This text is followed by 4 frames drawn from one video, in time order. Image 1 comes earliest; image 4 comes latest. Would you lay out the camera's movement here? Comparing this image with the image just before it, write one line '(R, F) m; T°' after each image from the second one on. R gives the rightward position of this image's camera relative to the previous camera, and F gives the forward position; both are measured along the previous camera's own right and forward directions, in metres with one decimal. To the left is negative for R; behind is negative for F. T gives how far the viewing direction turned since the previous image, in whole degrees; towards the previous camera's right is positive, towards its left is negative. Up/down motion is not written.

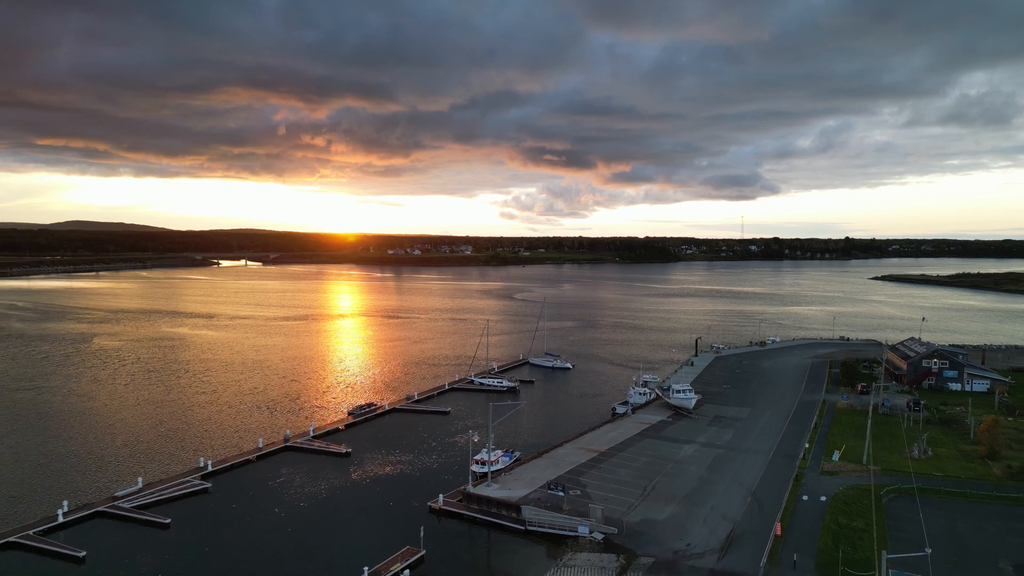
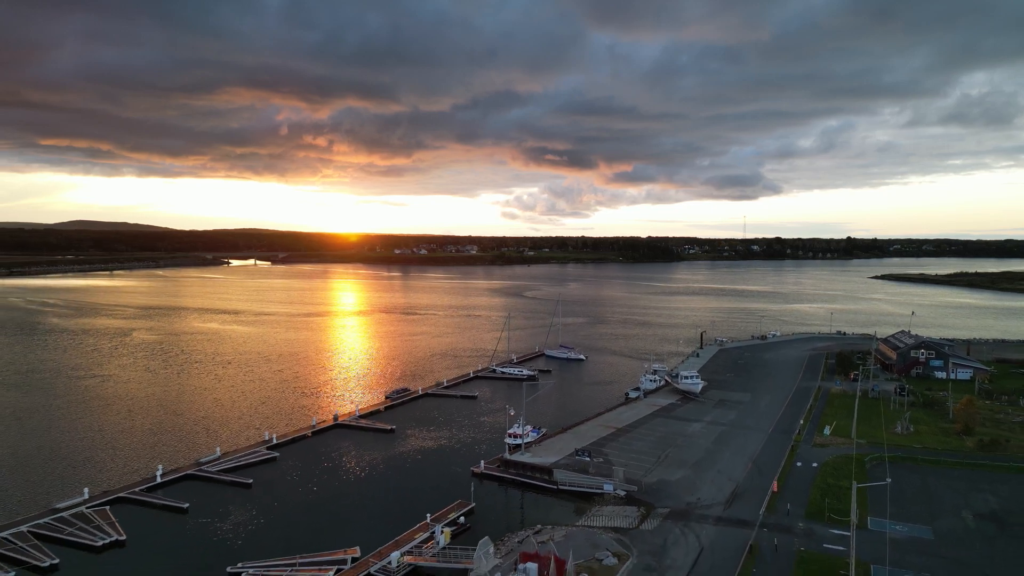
(-1.1, -2.8) m; 0°
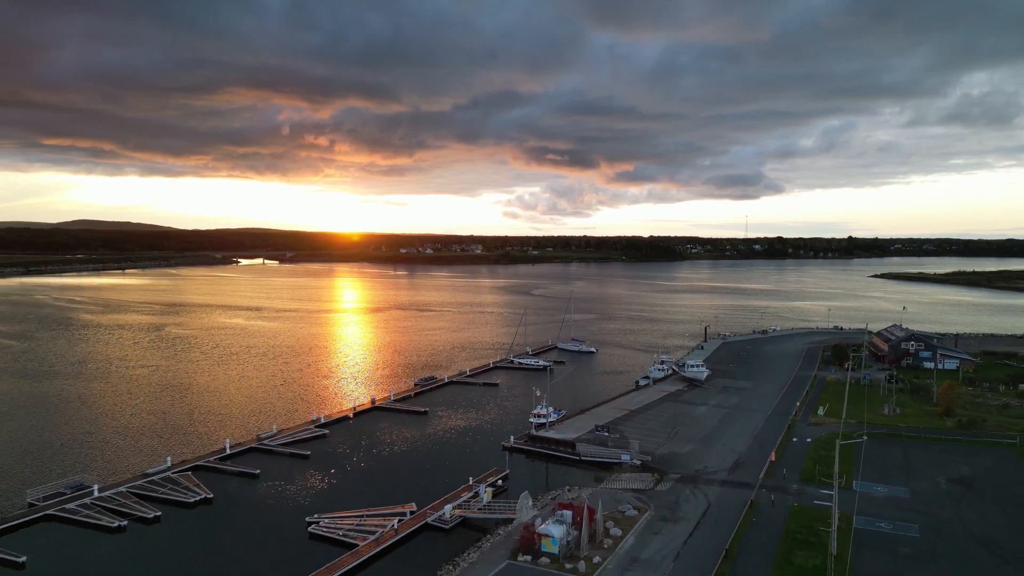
(-1.0, -2.6) m; 0°
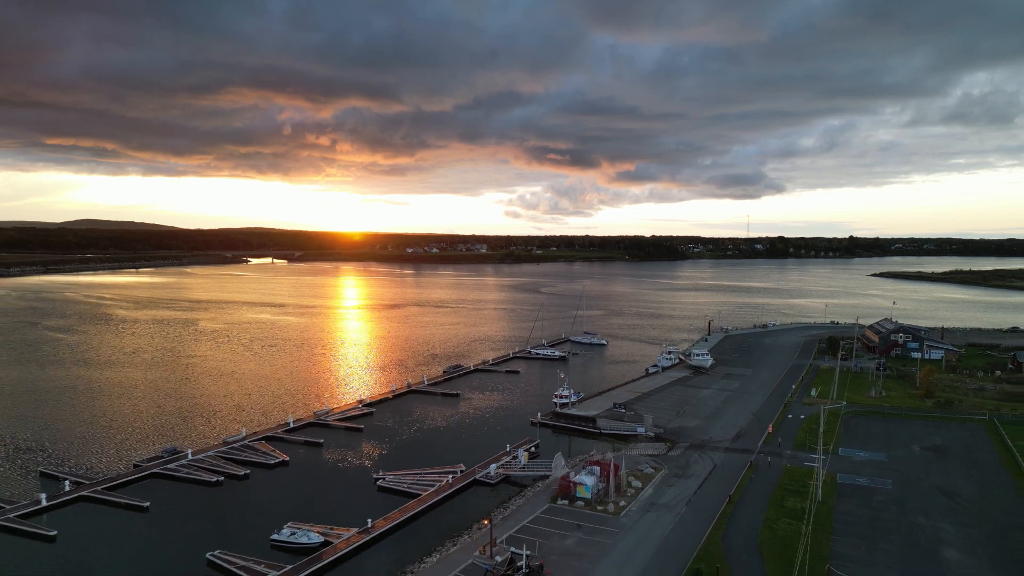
(-1.2, -3.1) m; 0°
